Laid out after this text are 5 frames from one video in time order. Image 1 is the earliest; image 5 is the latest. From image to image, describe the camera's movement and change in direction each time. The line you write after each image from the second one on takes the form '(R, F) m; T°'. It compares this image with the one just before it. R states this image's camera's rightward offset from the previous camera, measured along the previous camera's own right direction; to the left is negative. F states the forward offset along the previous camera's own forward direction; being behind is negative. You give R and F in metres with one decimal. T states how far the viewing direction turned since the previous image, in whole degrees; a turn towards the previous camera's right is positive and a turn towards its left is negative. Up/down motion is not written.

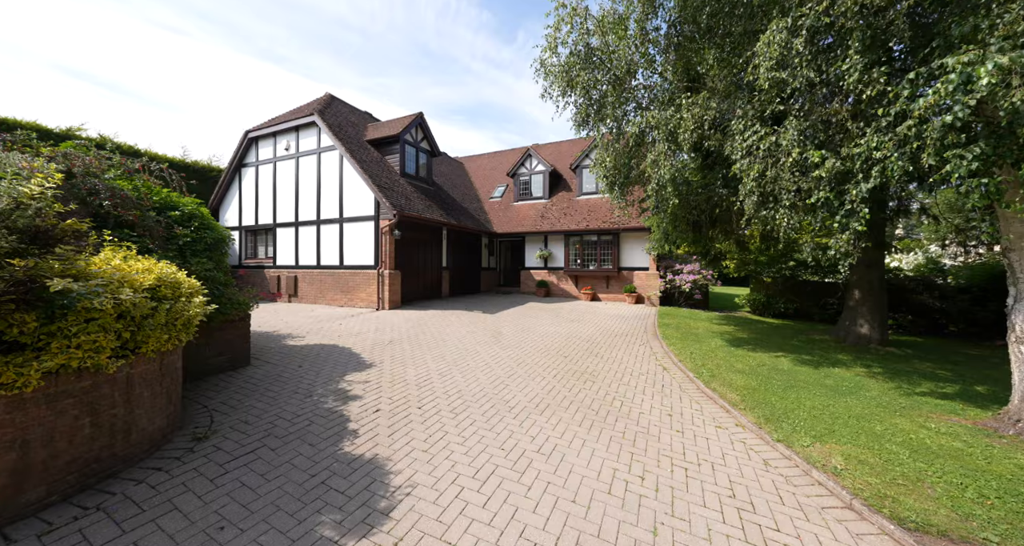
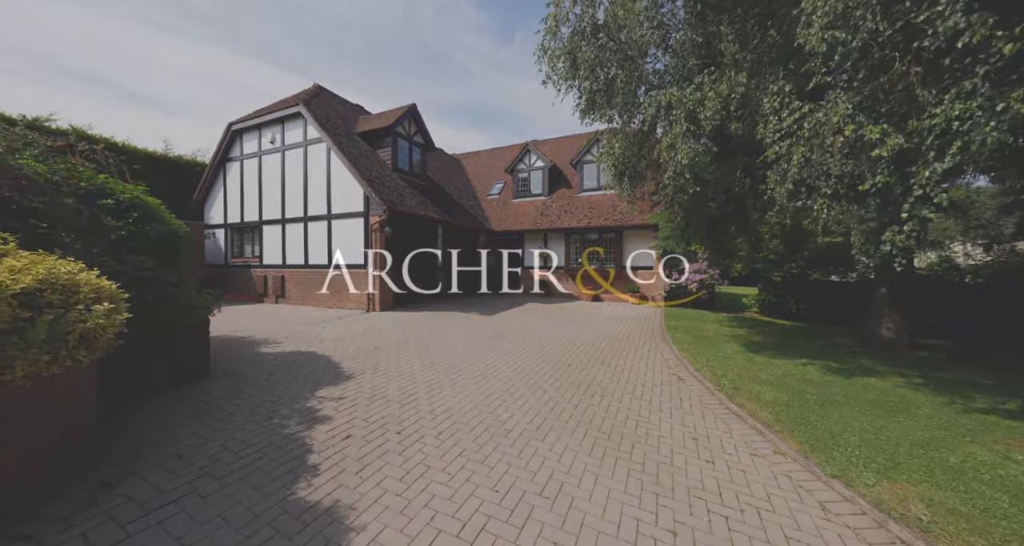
(0.0, +0.7) m; 0°
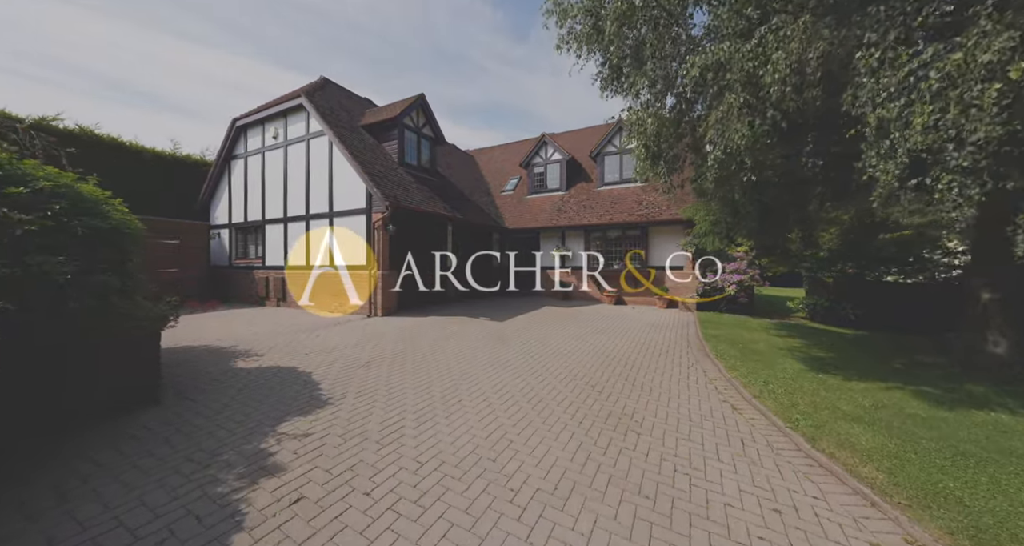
(+0.1, +1.0) m; -3°
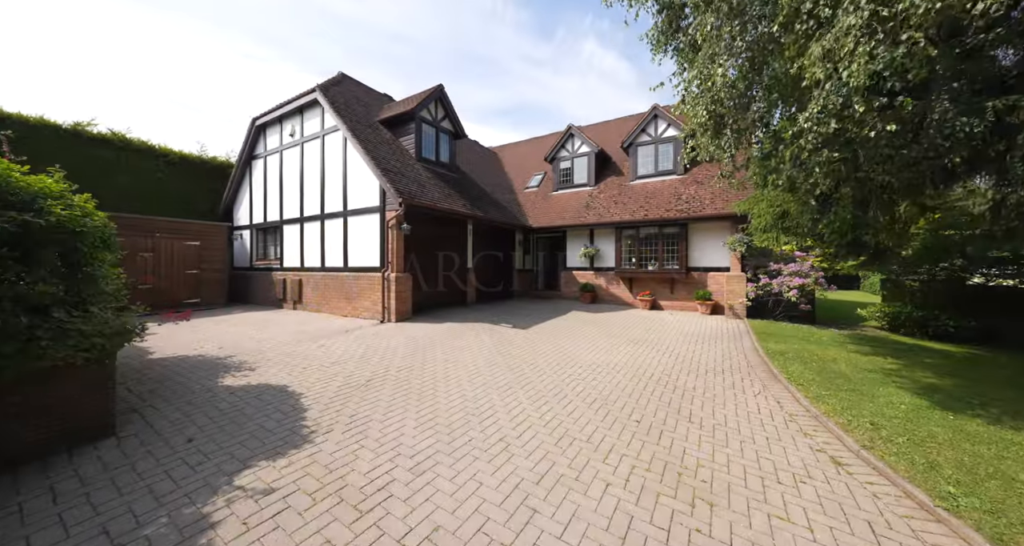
(0.0, +1.0) m; -4°
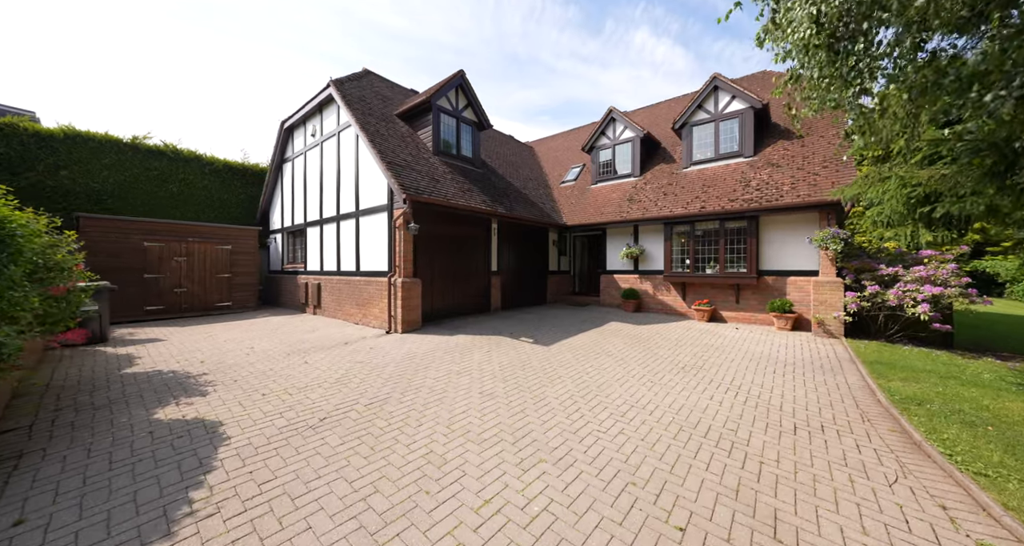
(+0.6, +1.5) m; -8°
